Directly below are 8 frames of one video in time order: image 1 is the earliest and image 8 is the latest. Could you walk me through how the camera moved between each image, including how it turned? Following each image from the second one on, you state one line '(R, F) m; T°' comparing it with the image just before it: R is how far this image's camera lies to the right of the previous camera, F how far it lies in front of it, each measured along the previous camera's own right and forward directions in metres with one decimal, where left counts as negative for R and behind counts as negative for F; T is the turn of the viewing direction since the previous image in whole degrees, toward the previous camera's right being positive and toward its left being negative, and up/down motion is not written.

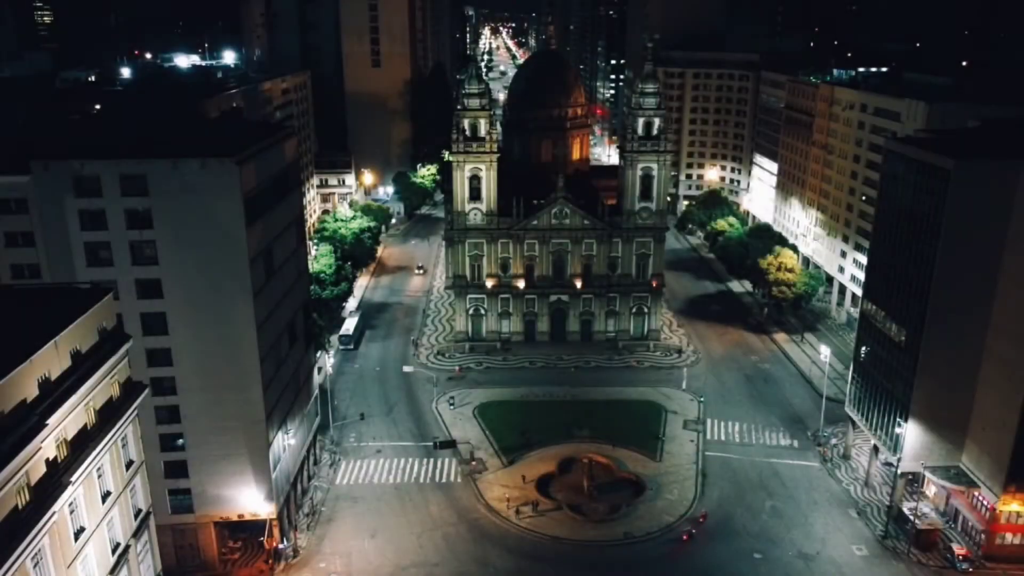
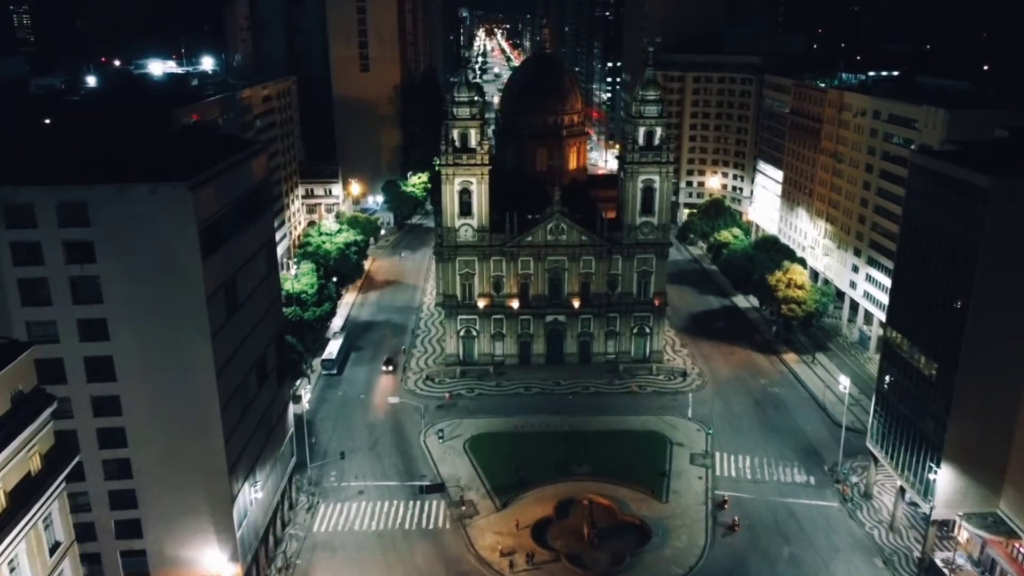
(+0.3, +5.1) m; 0°
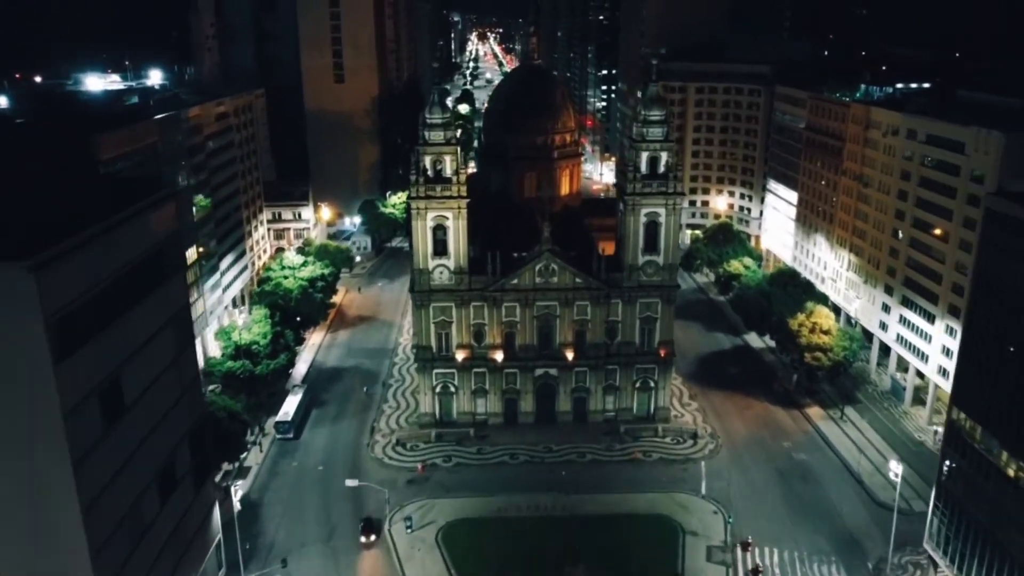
(+1.0, +10.7) m; 0°
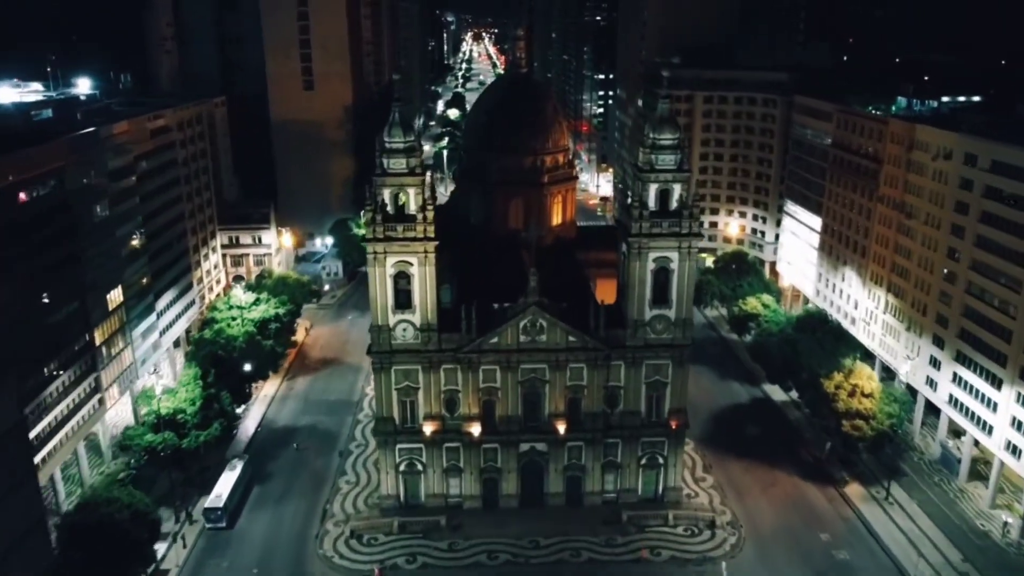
(+1.1, +12.1) m; 0°
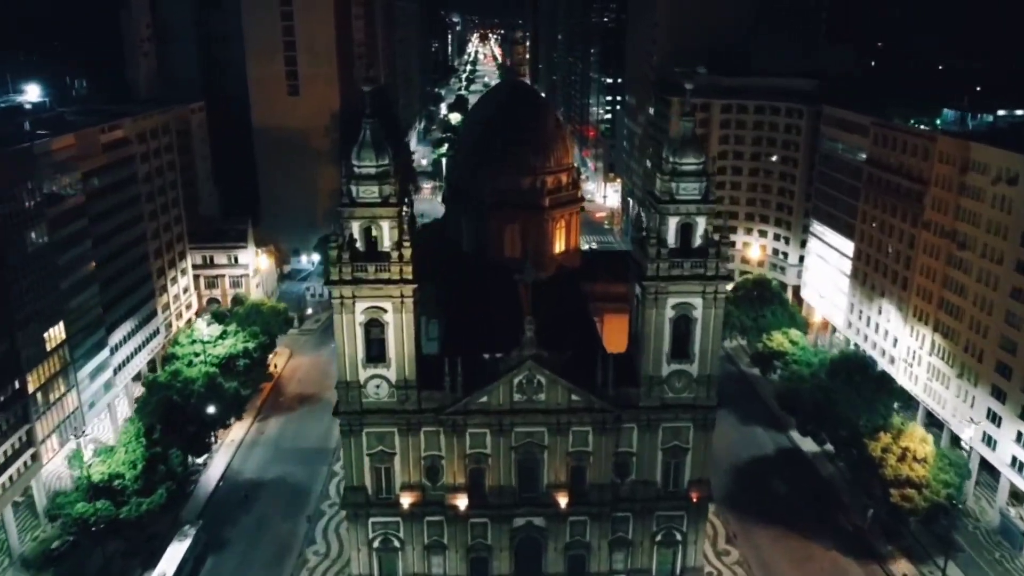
(+0.7, +8.5) m; 0°
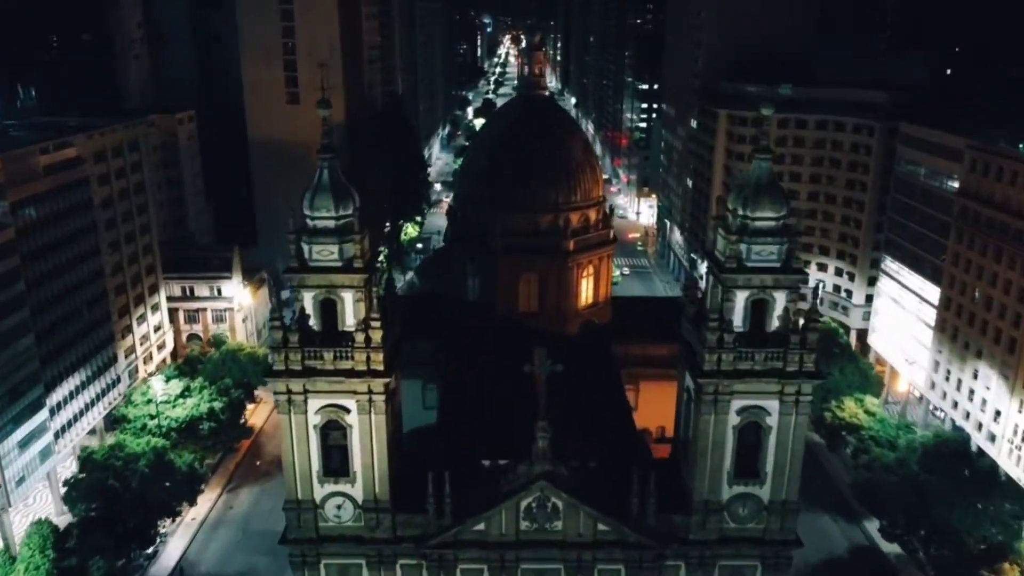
(+0.9, +11.8) m; -2°
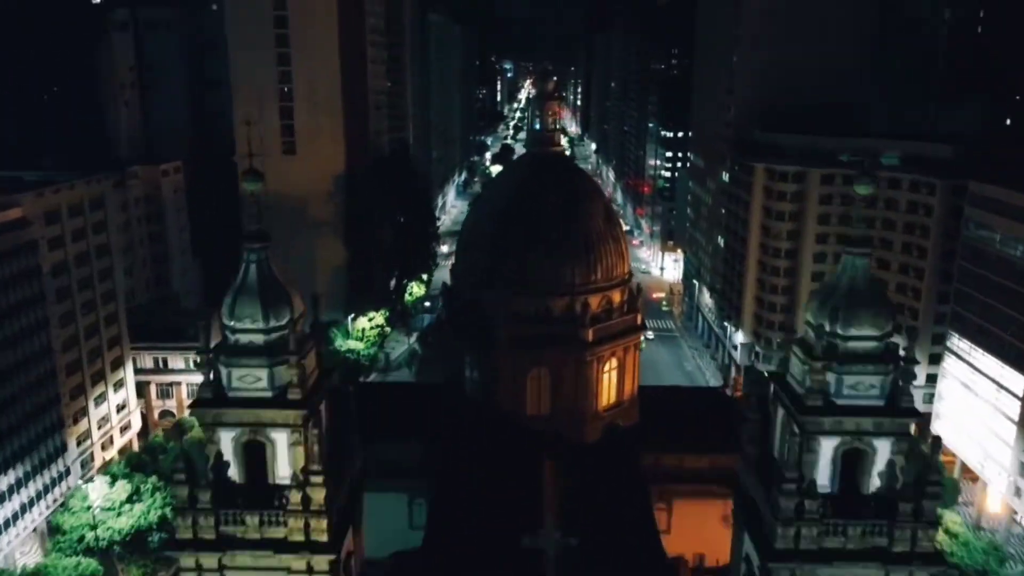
(+0.7, +8.9) m; -1°
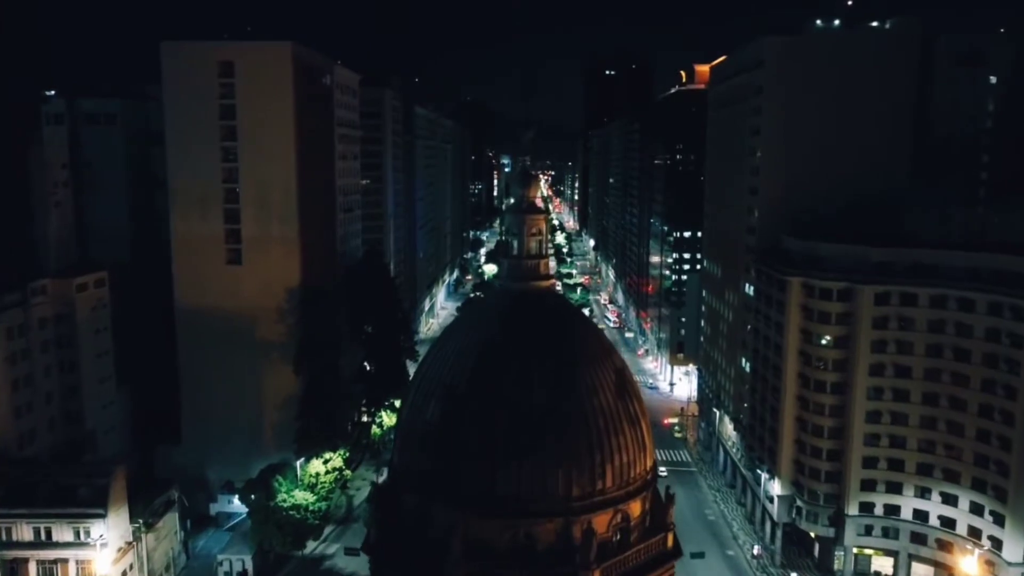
(+1.2, +14.2) m; 0°
